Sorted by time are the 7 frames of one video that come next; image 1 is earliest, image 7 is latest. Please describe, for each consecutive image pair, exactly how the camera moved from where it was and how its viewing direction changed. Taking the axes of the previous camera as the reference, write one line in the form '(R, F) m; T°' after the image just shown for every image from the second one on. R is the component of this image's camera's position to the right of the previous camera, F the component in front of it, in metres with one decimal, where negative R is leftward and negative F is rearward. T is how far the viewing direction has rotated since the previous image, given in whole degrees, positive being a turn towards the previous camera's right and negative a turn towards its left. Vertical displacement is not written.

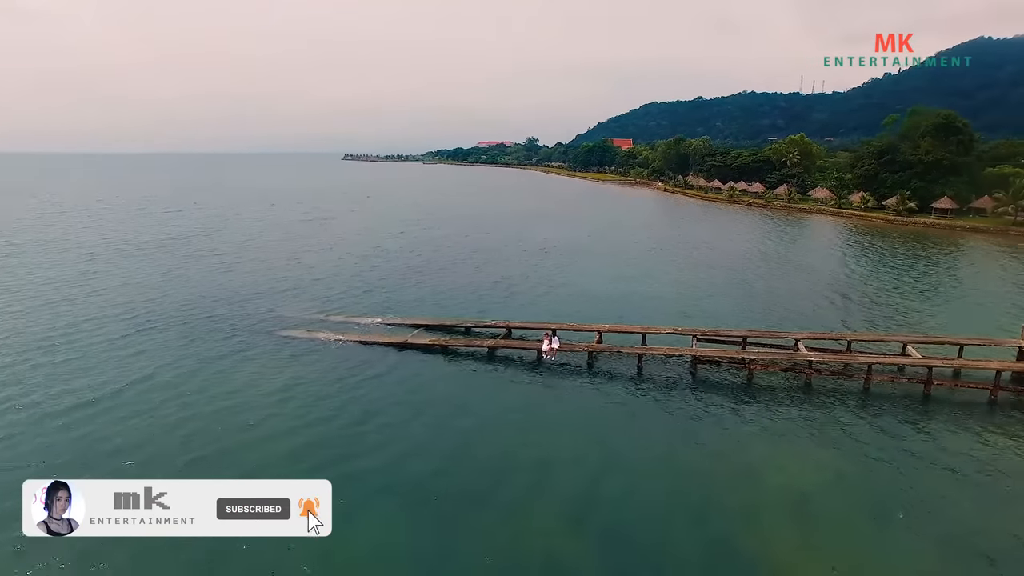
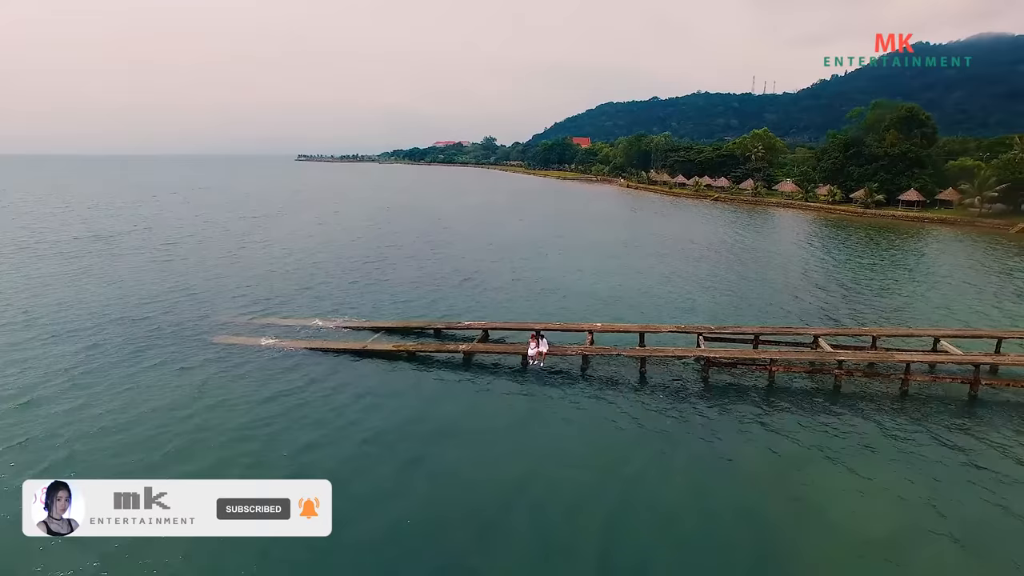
(+1.0, +3.8) m; 0°
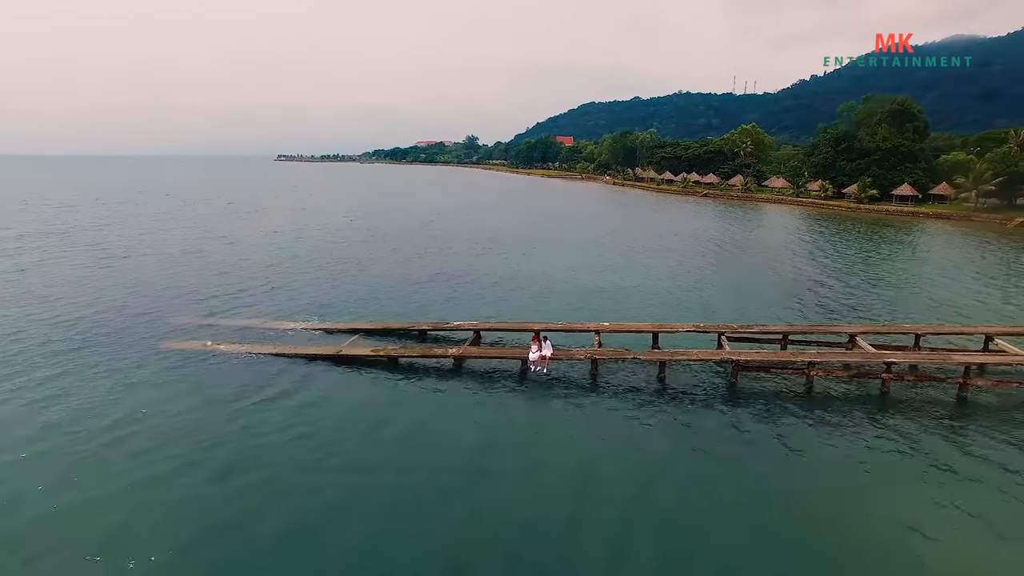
(-0.6, +3.4) m; +2°
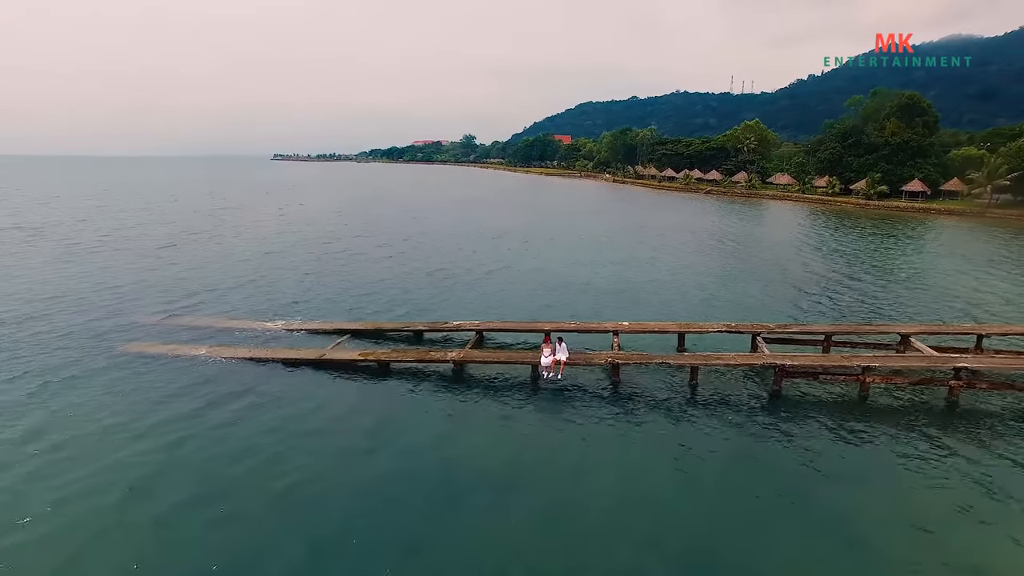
(-0.4, +2.8) m; 0°
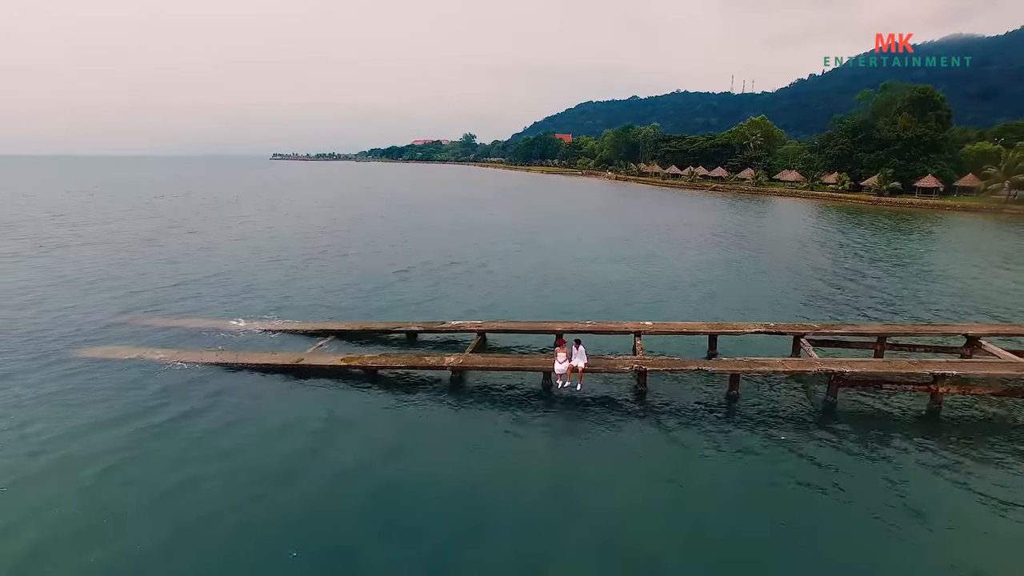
(-0.3, +2.7) m; 0°
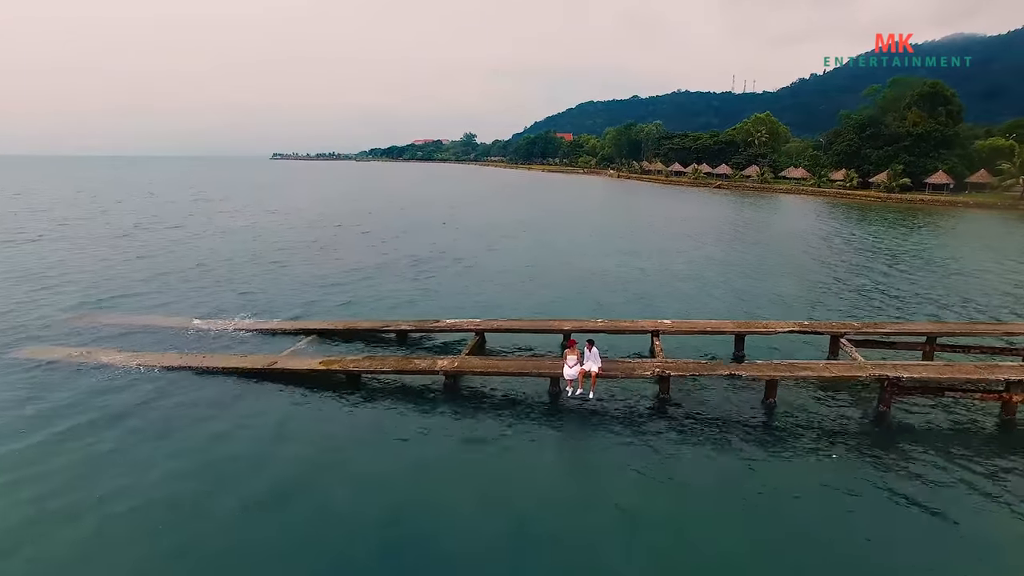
(-0.1, +2.0) m; 0°
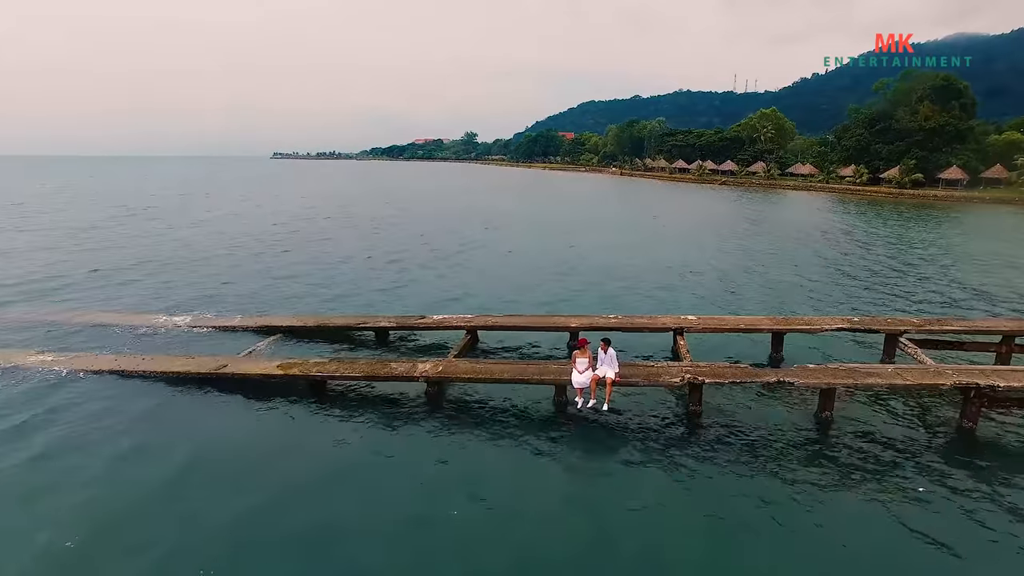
(+0.1, +2.5) m; 0°
